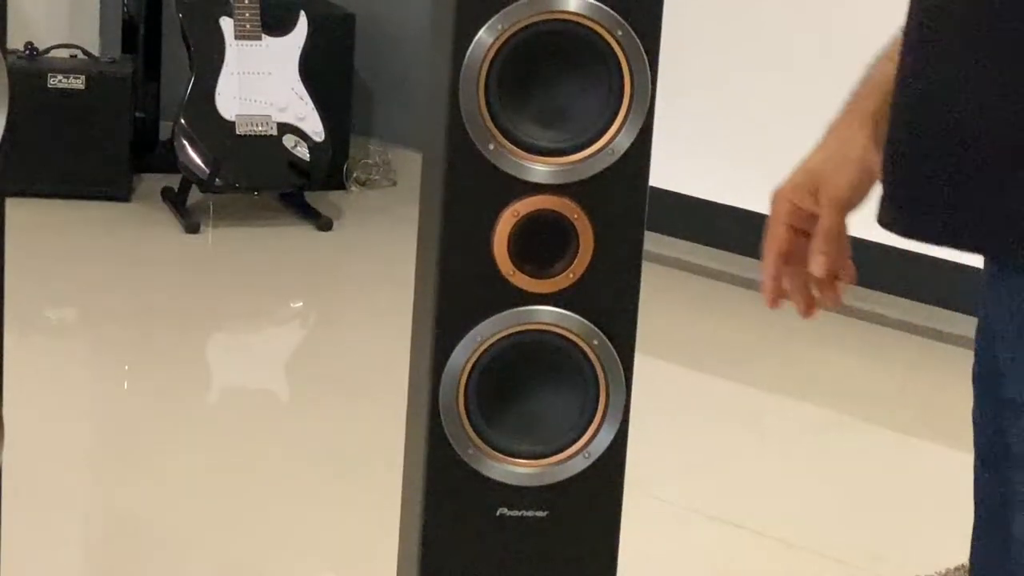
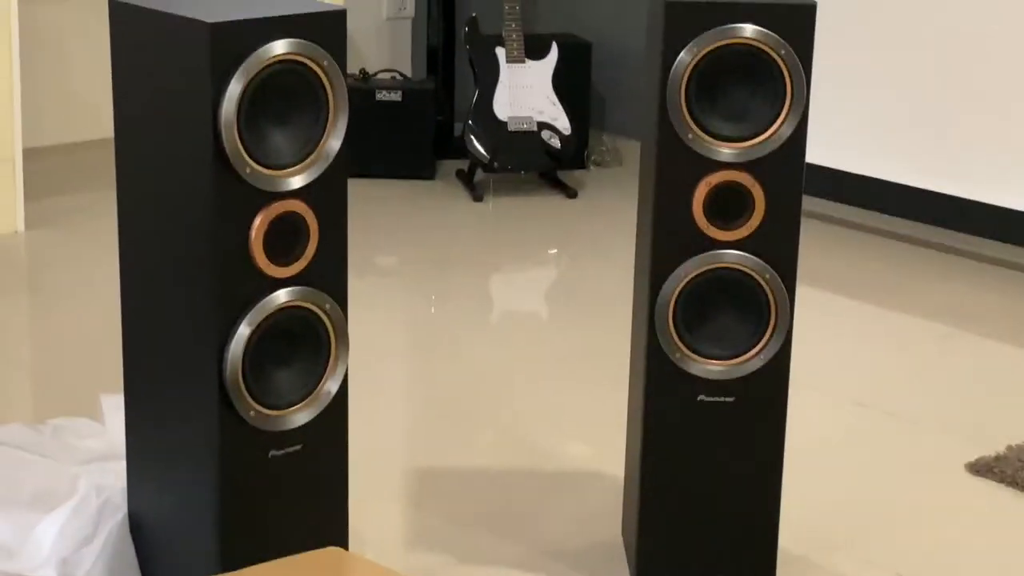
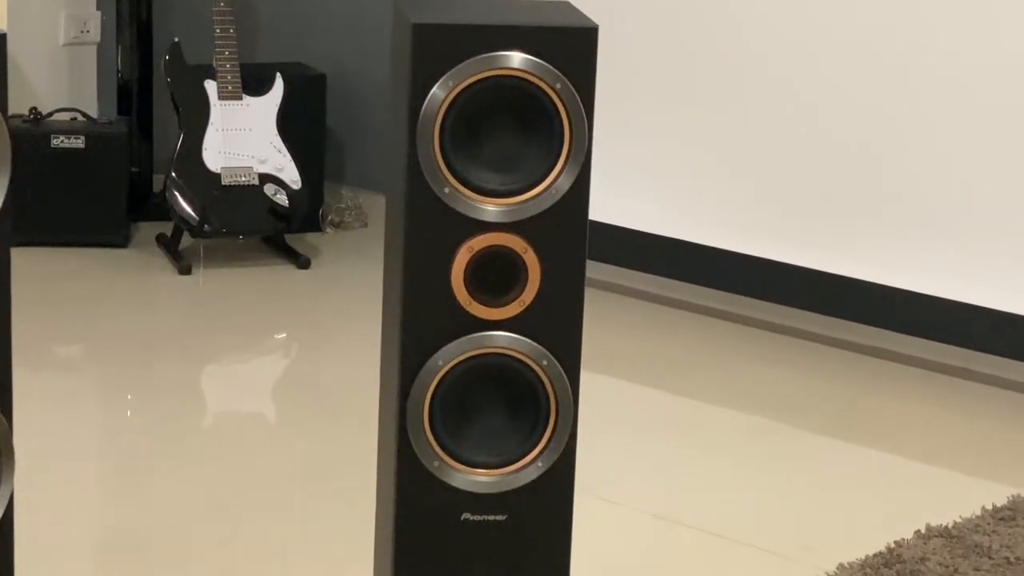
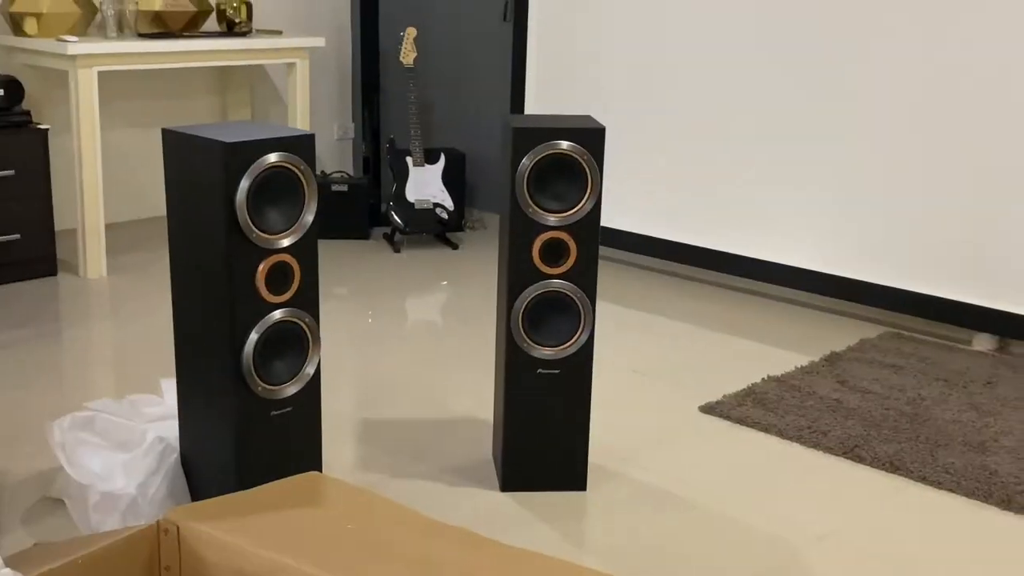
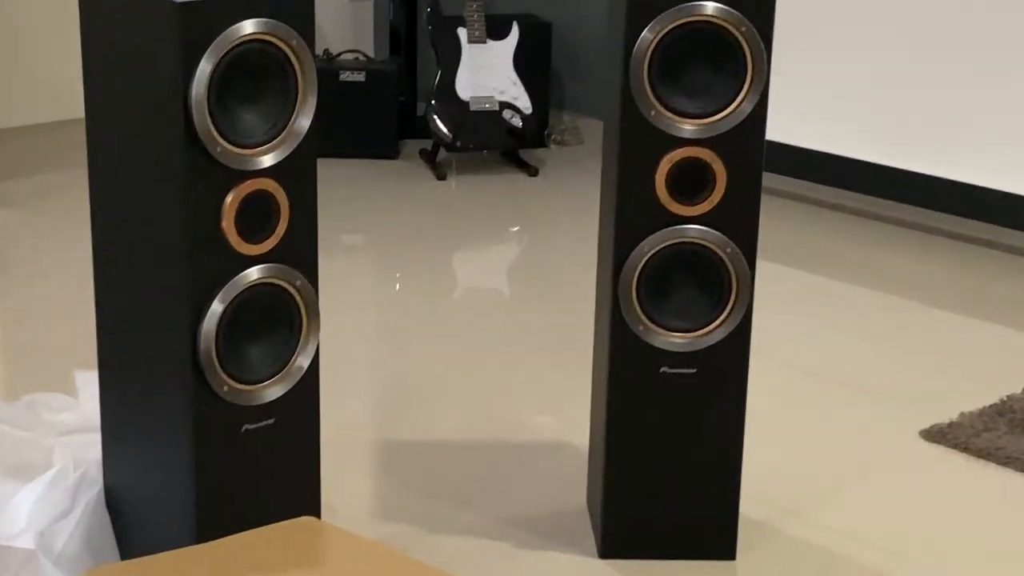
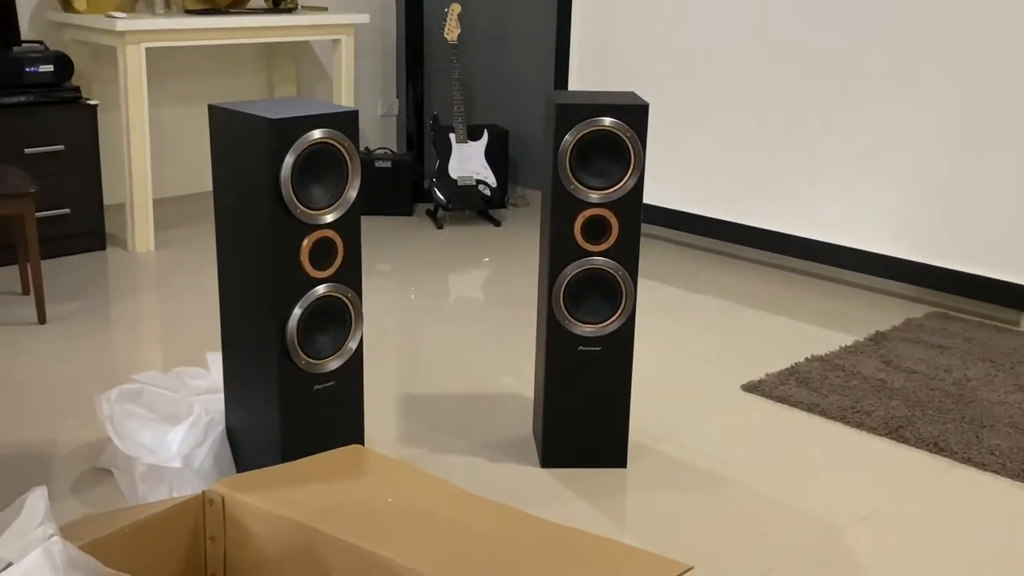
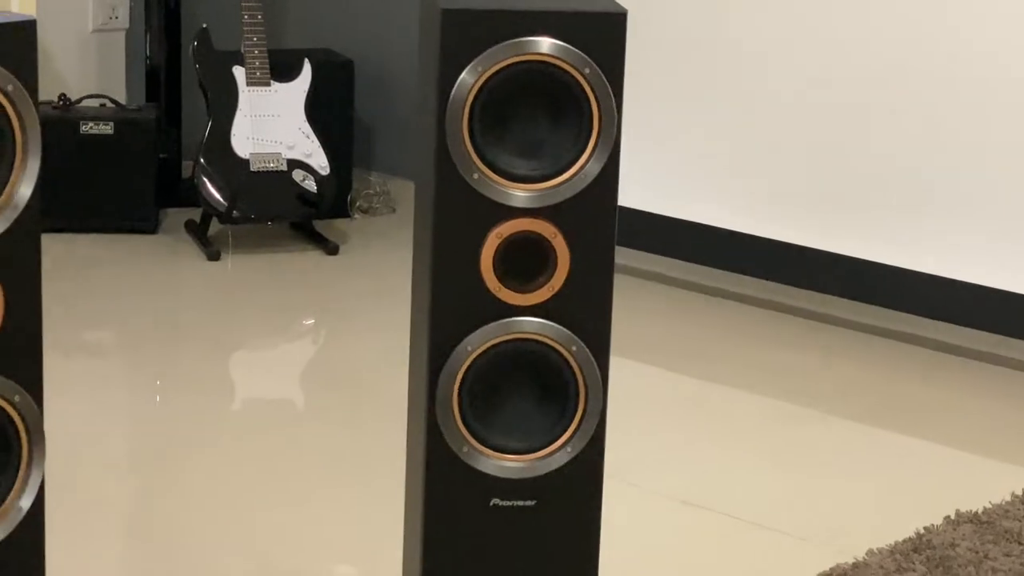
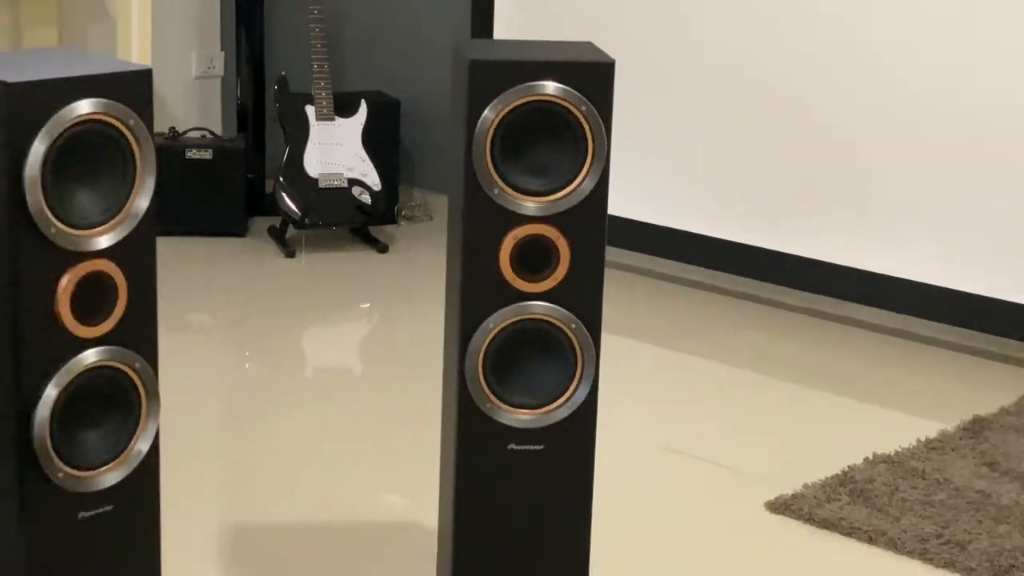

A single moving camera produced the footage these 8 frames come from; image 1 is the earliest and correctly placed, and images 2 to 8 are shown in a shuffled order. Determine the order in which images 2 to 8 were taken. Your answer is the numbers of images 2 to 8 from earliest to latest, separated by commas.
3, 7, 8, 4, 6, 5, 2
